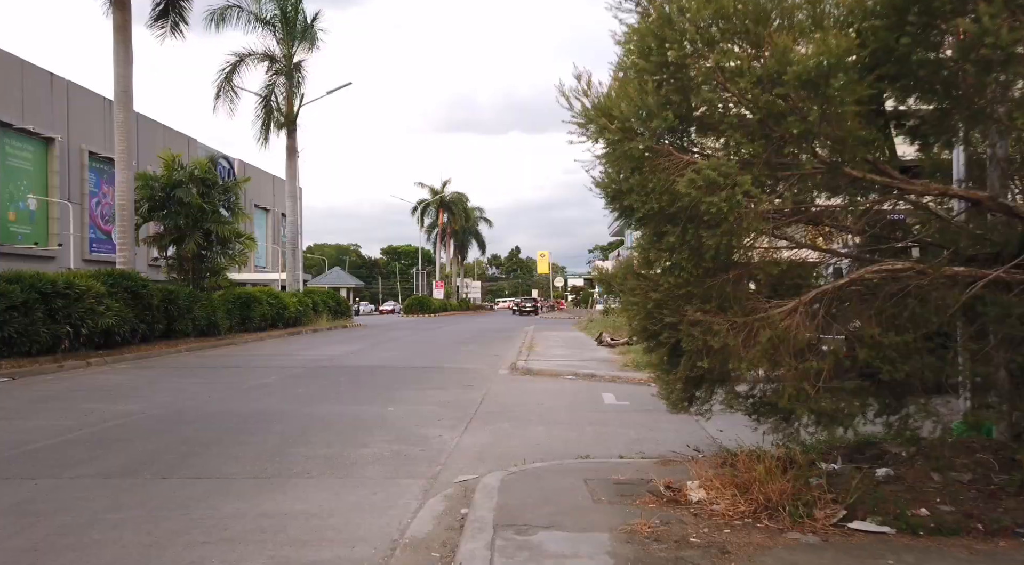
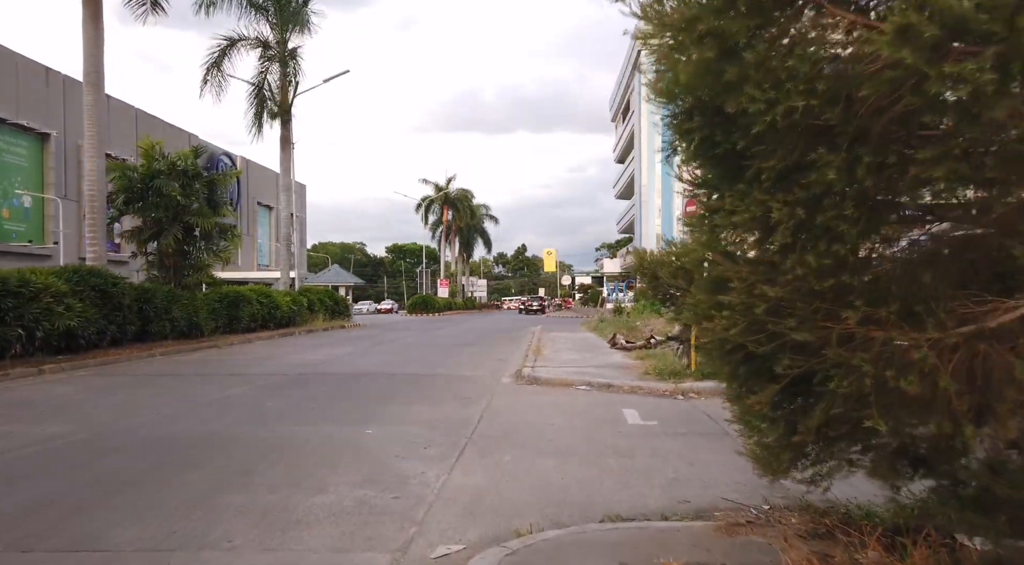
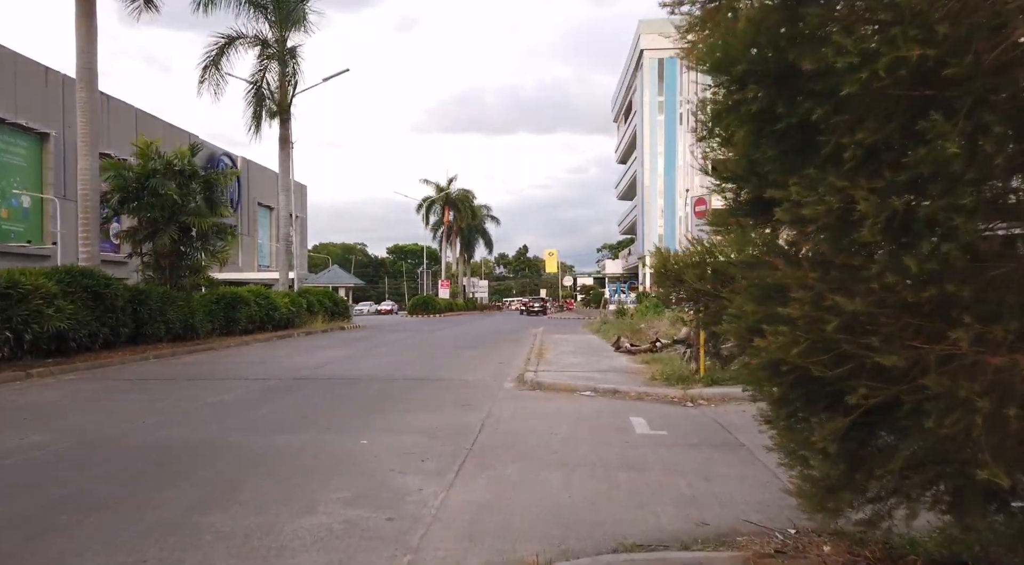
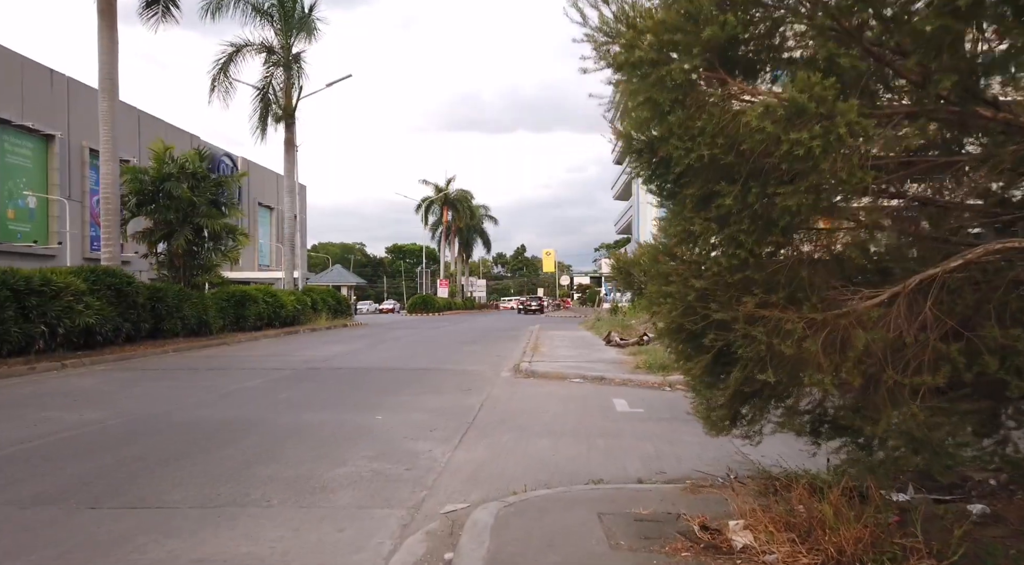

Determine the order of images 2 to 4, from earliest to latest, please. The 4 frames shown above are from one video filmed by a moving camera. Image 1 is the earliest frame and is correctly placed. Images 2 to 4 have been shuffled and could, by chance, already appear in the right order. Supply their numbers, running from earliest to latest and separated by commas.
4, 2, 3
